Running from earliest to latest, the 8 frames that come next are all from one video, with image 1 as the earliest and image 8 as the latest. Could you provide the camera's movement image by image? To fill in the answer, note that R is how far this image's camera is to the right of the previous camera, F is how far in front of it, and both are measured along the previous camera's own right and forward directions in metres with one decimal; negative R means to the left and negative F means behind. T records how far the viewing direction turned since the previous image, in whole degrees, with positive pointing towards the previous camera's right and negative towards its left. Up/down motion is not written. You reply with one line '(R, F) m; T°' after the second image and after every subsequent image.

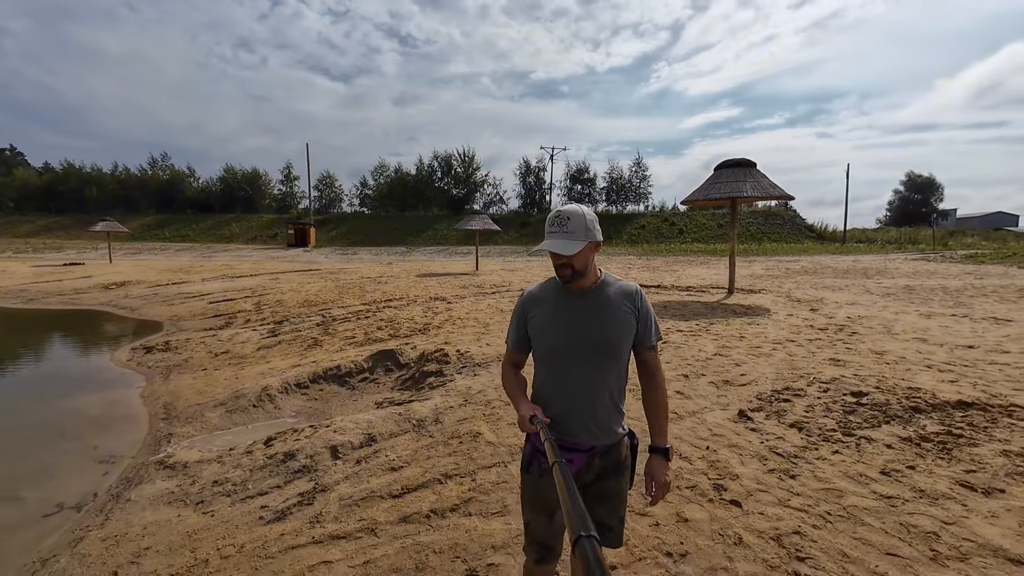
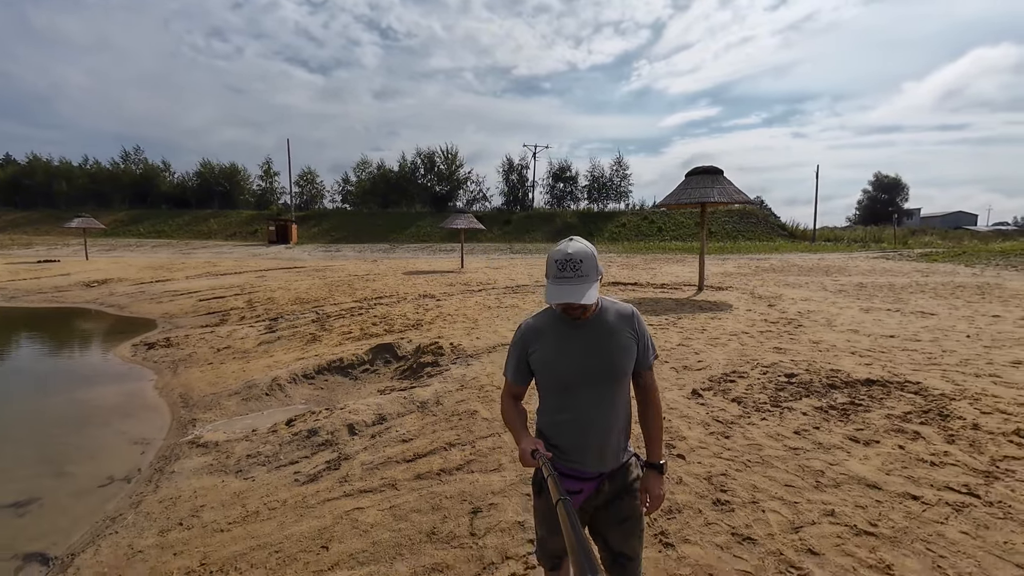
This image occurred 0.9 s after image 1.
(-0.1, -0.8) m; +2°
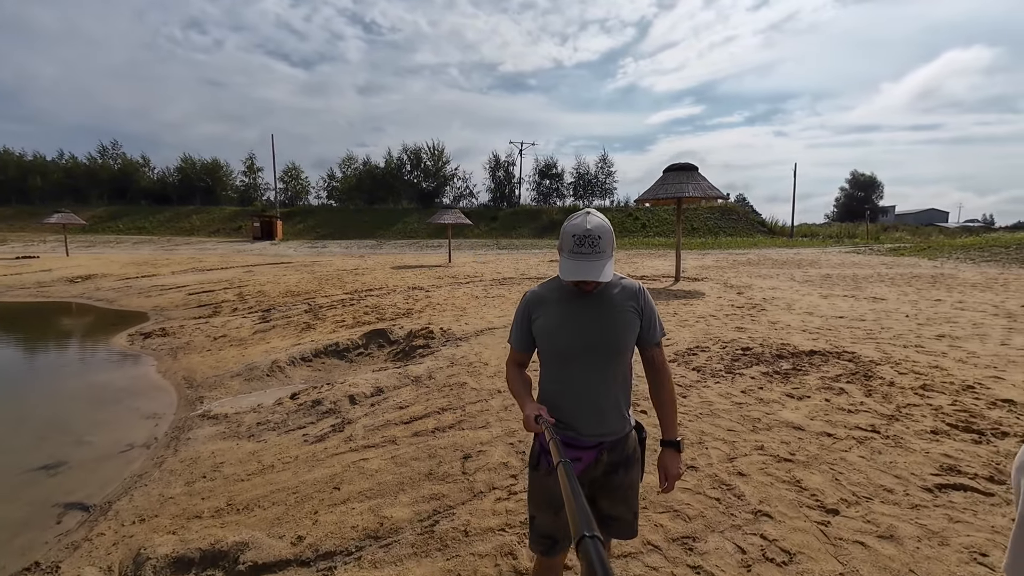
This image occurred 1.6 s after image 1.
(0.0, -0.6) m; +2°
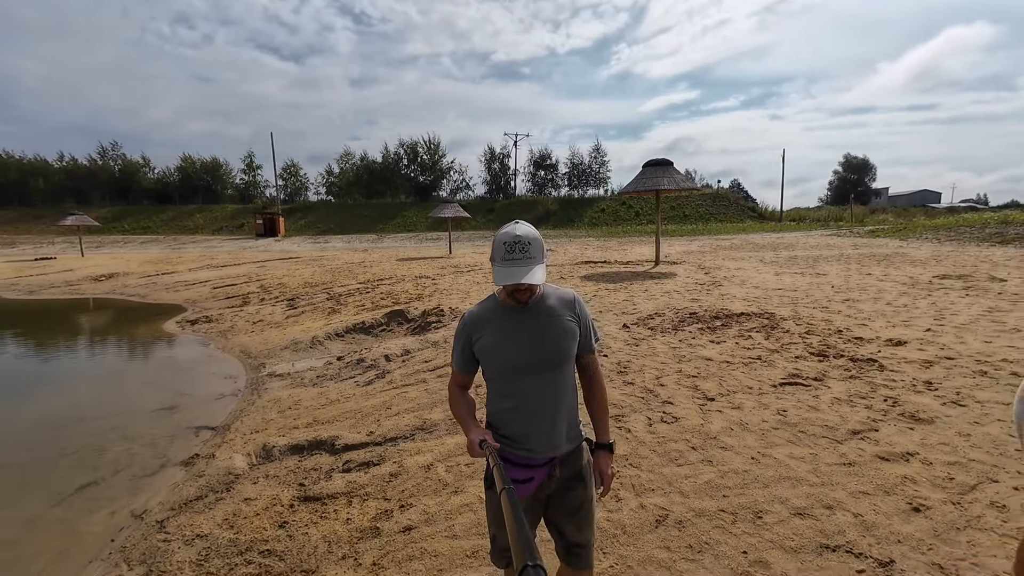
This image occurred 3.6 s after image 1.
(0.0, -1.7) m; 0°
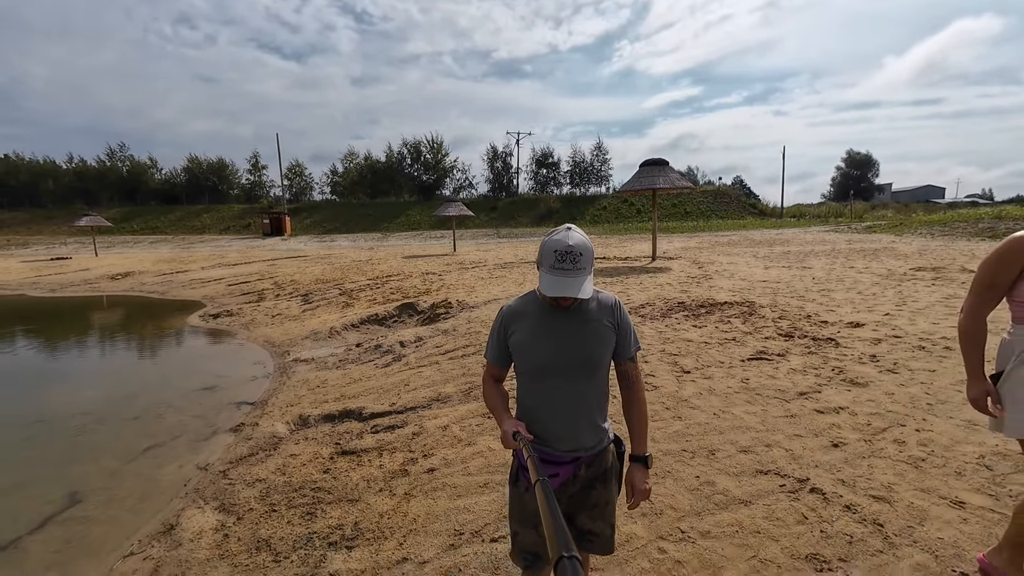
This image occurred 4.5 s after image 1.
(0.0, -0.7) m; 0°
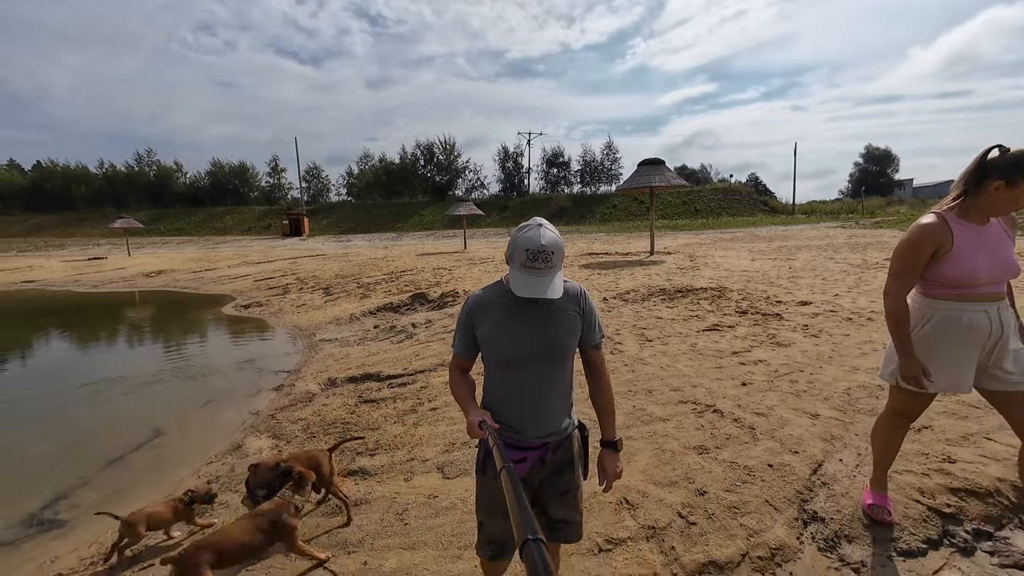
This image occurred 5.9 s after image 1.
(+0.3, -1.1) m; -2°
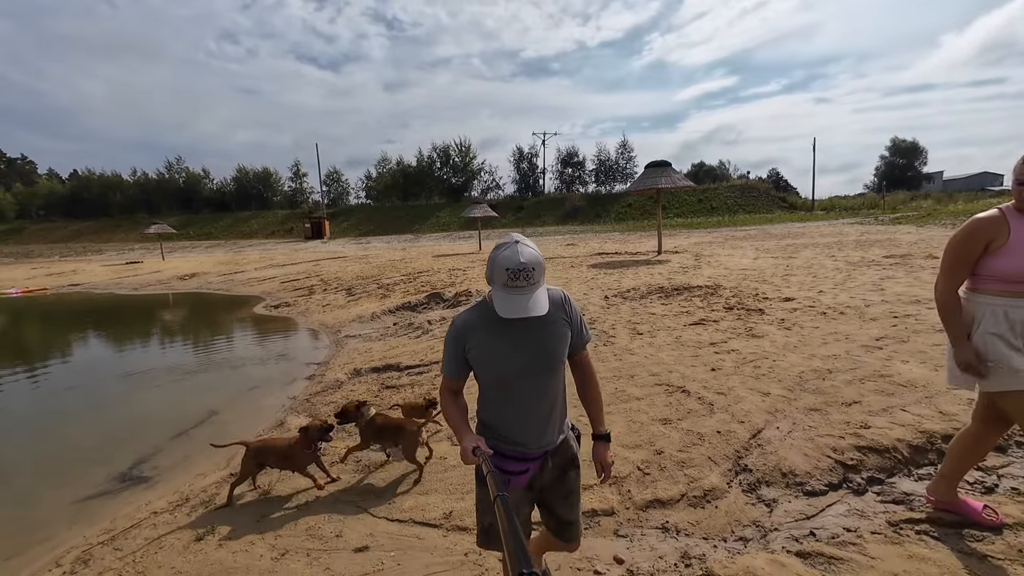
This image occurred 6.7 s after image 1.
(+0.2, -0.7) m; -2°
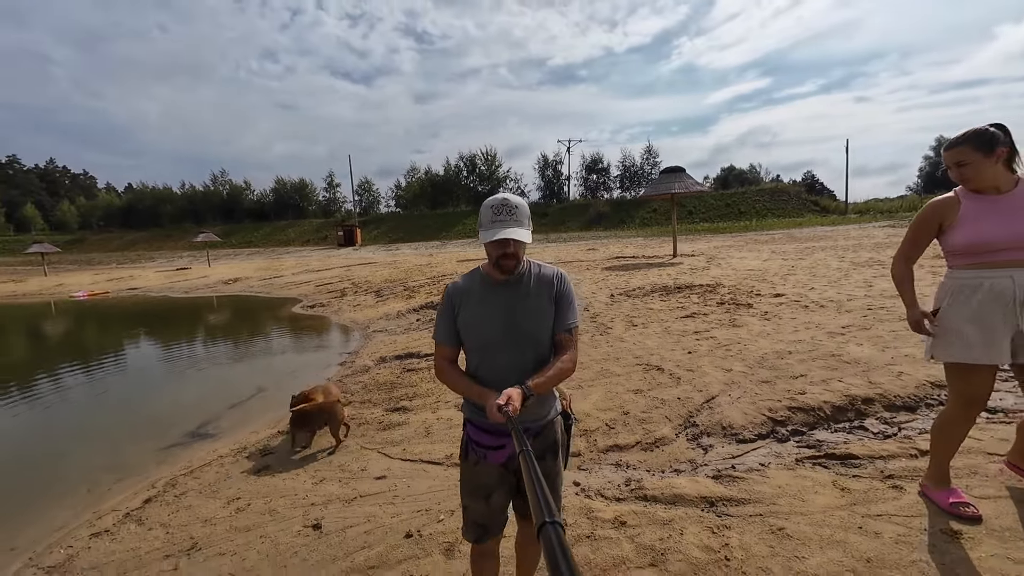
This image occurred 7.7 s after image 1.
(+0.4, -0.8) m; -4°
